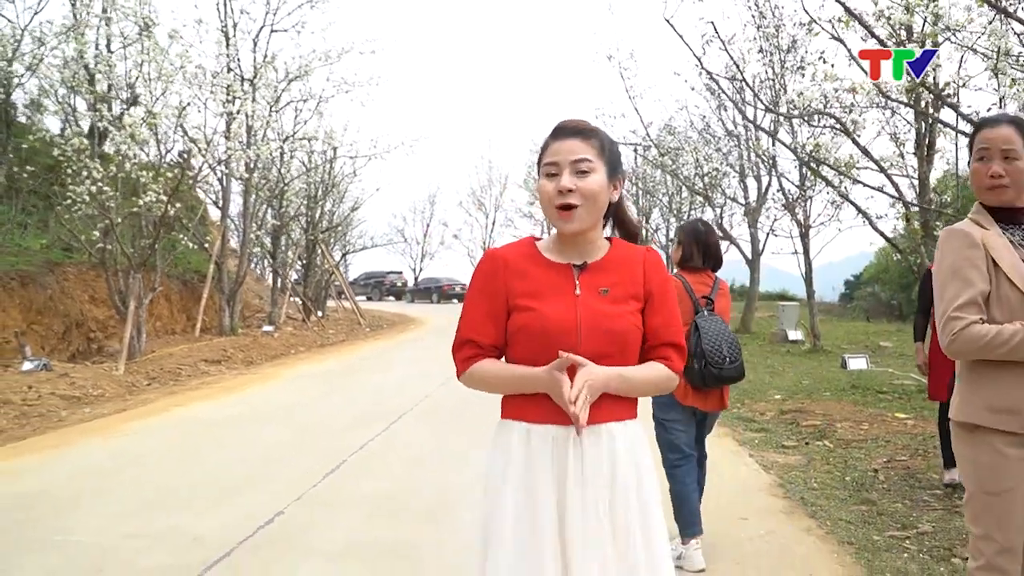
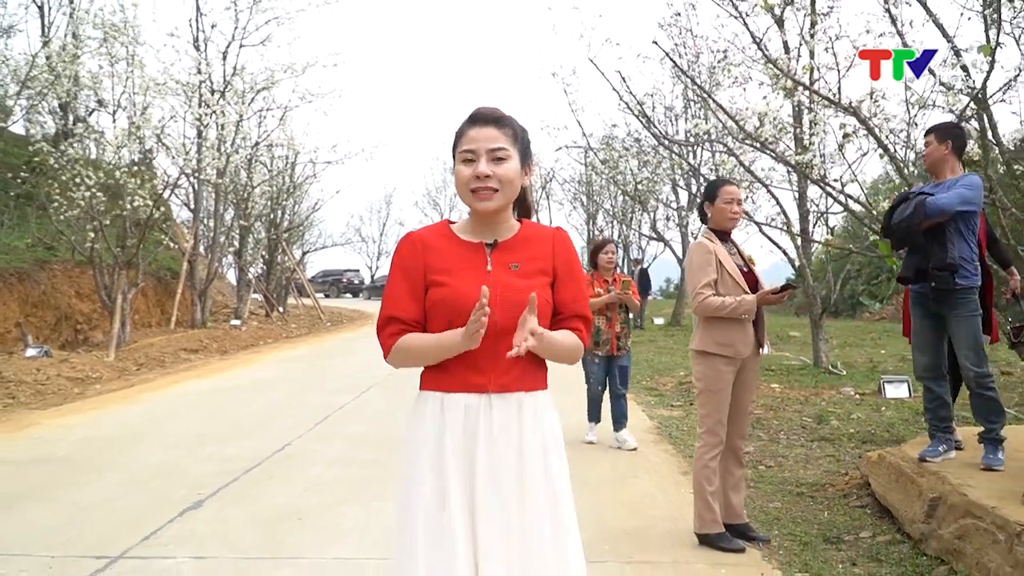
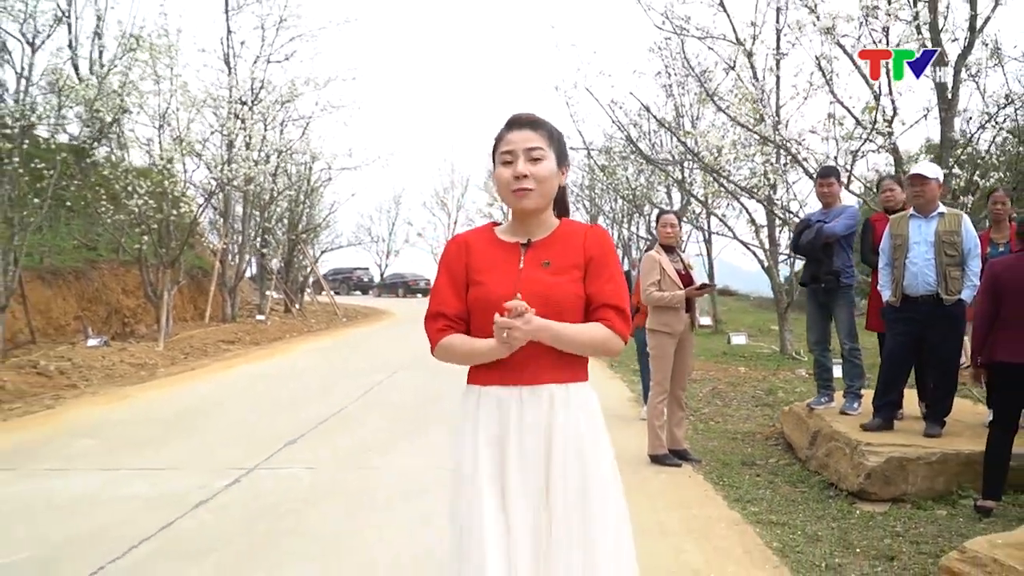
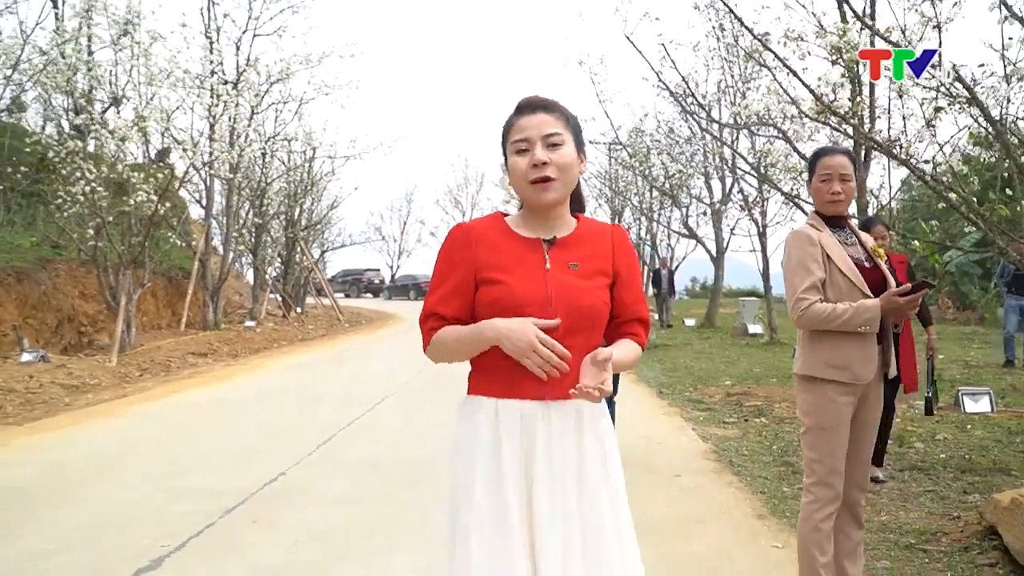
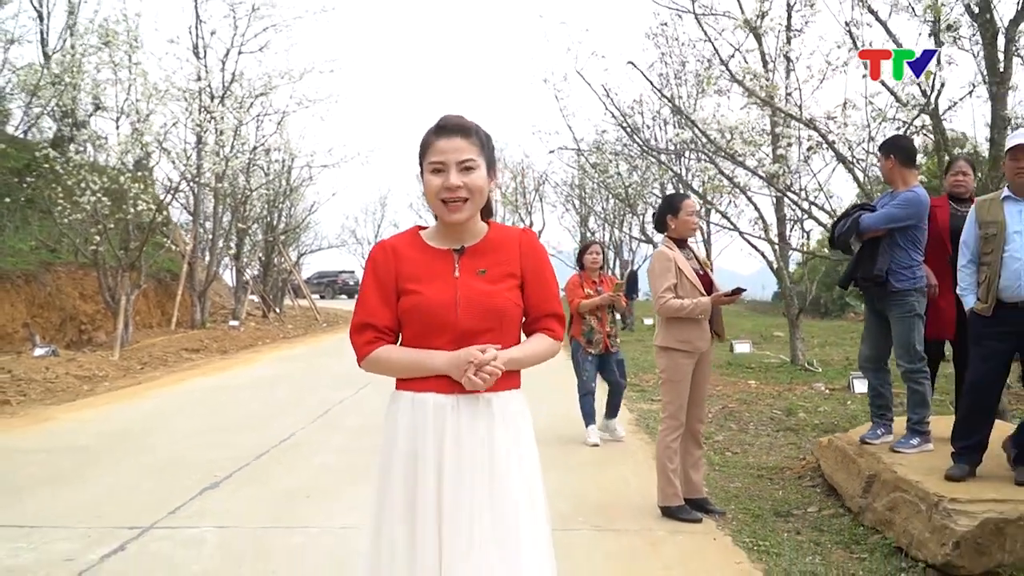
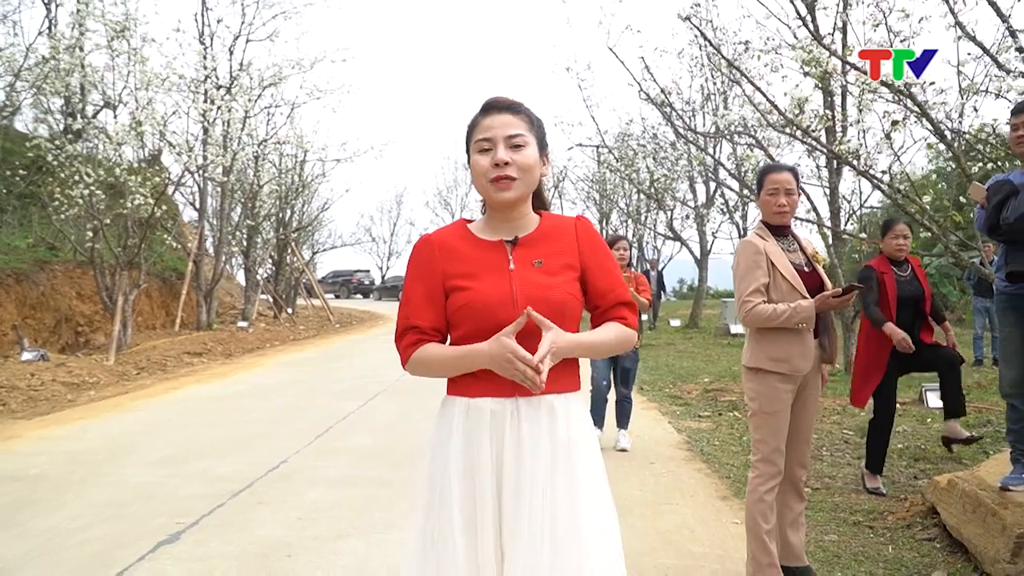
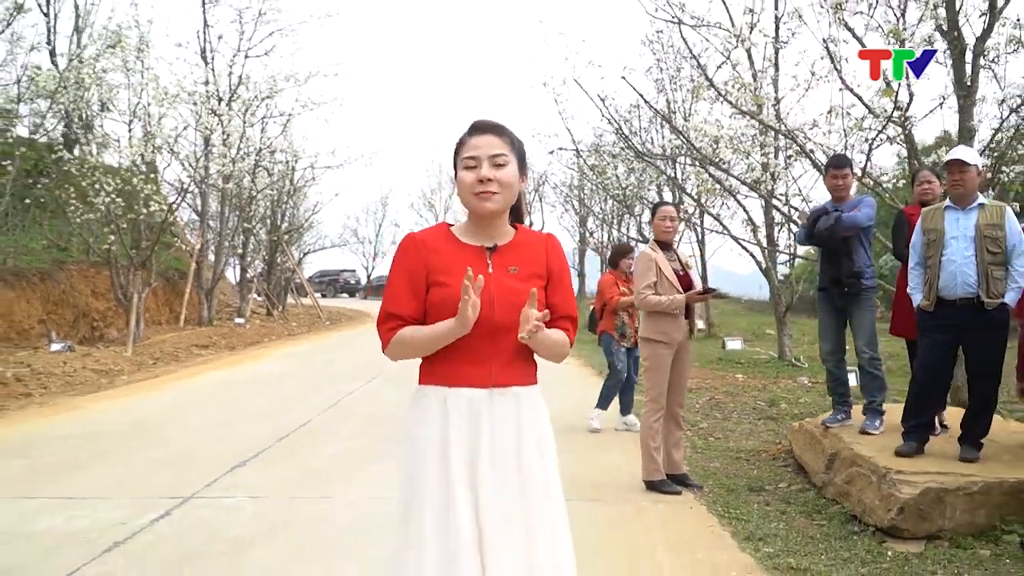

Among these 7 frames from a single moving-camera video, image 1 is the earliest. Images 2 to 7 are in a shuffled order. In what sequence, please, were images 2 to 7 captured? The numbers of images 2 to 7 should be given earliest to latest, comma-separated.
4, 6, 2, 5, 7, 3
